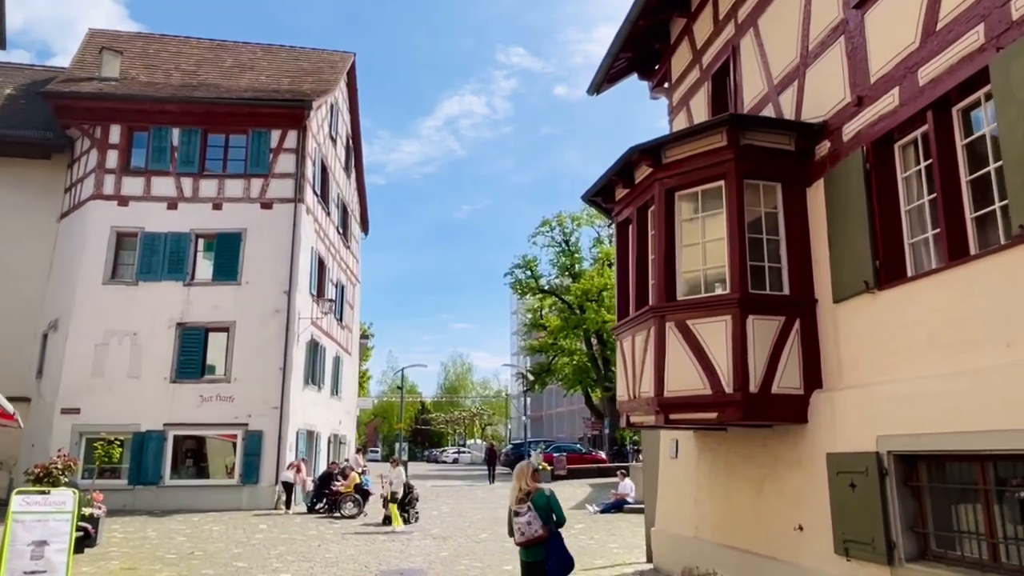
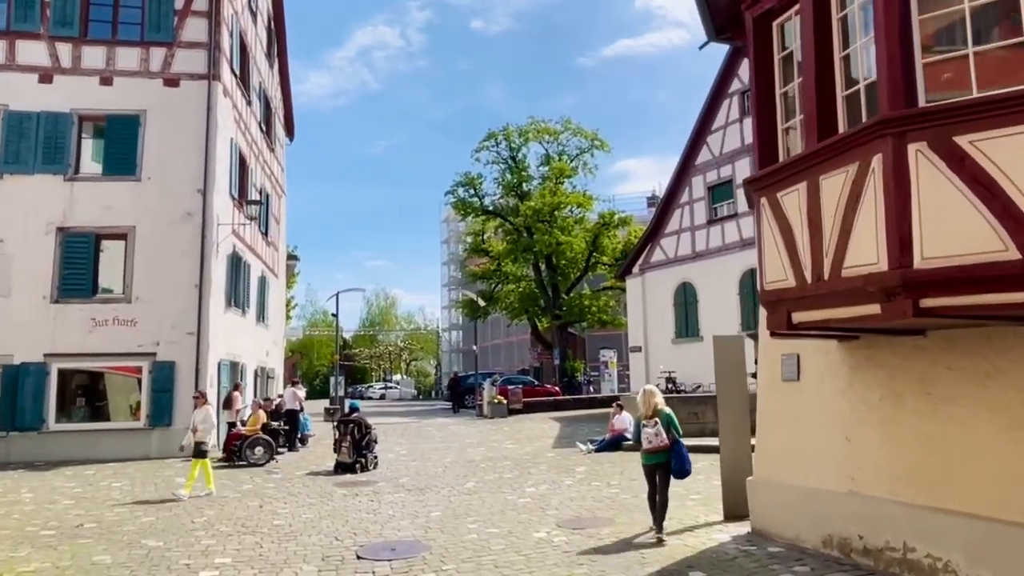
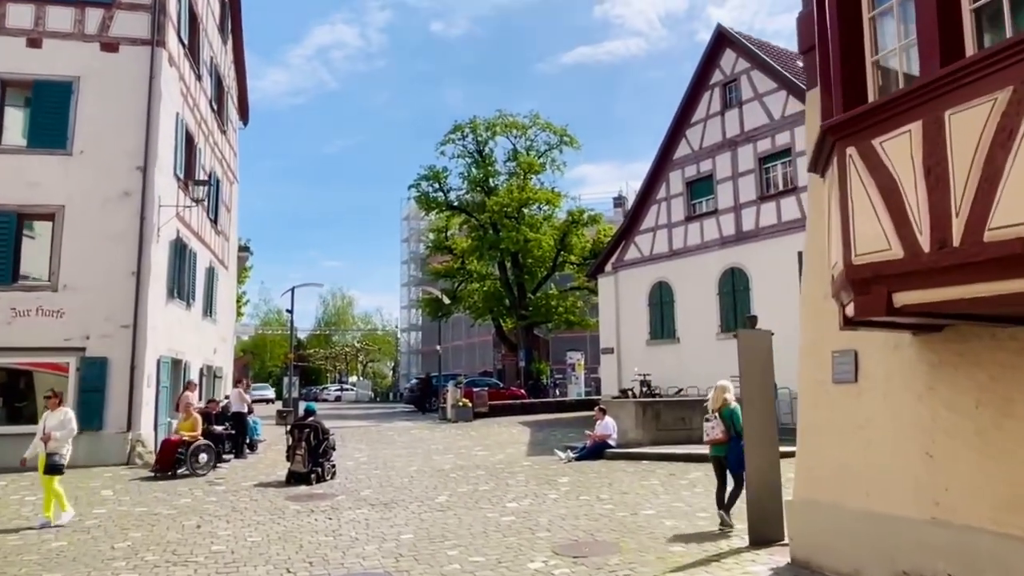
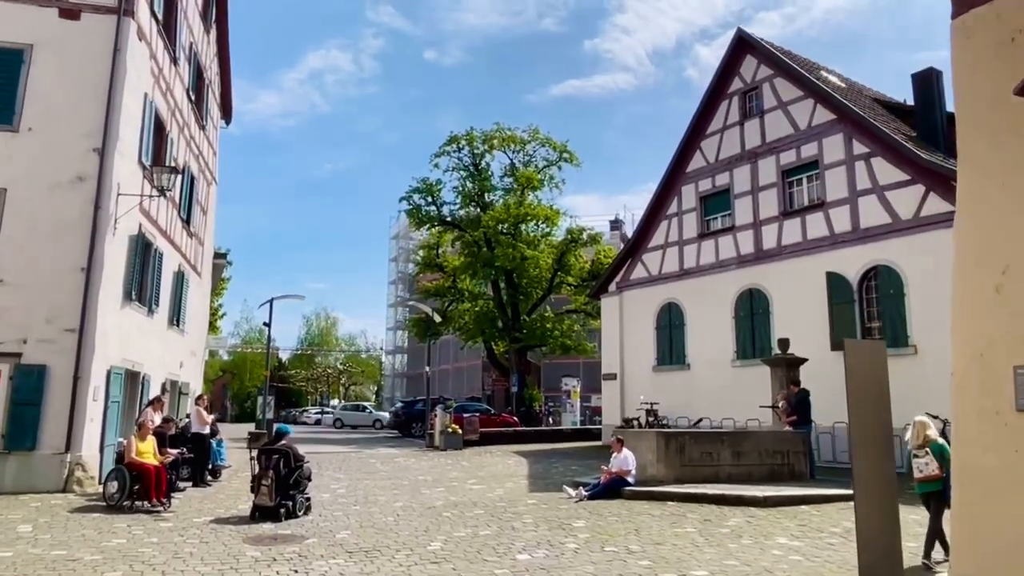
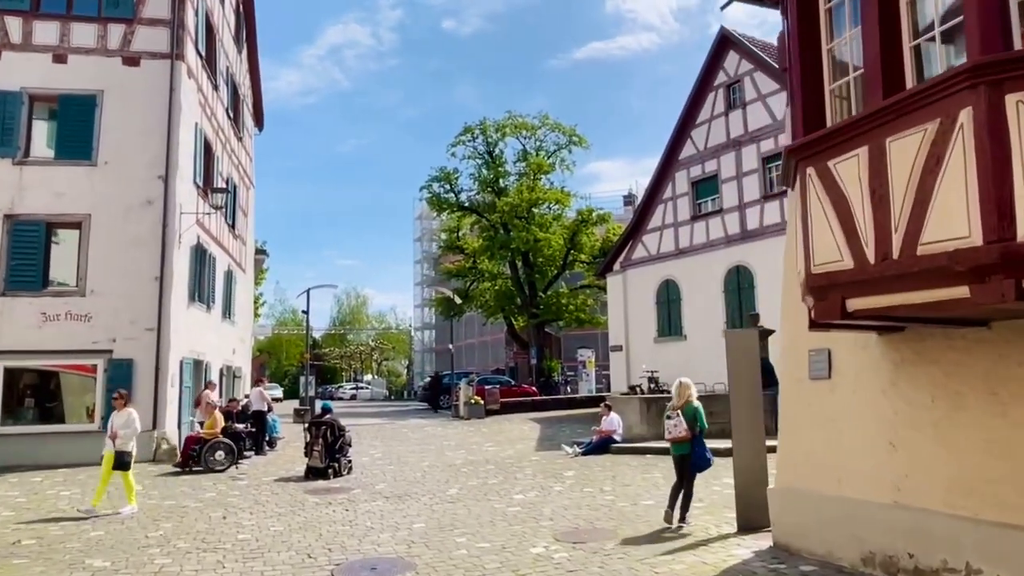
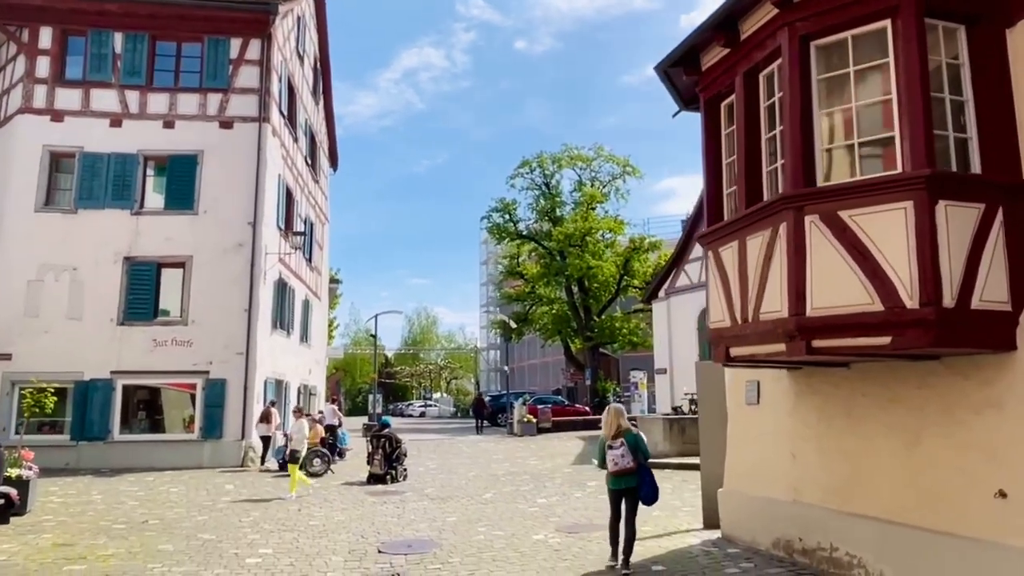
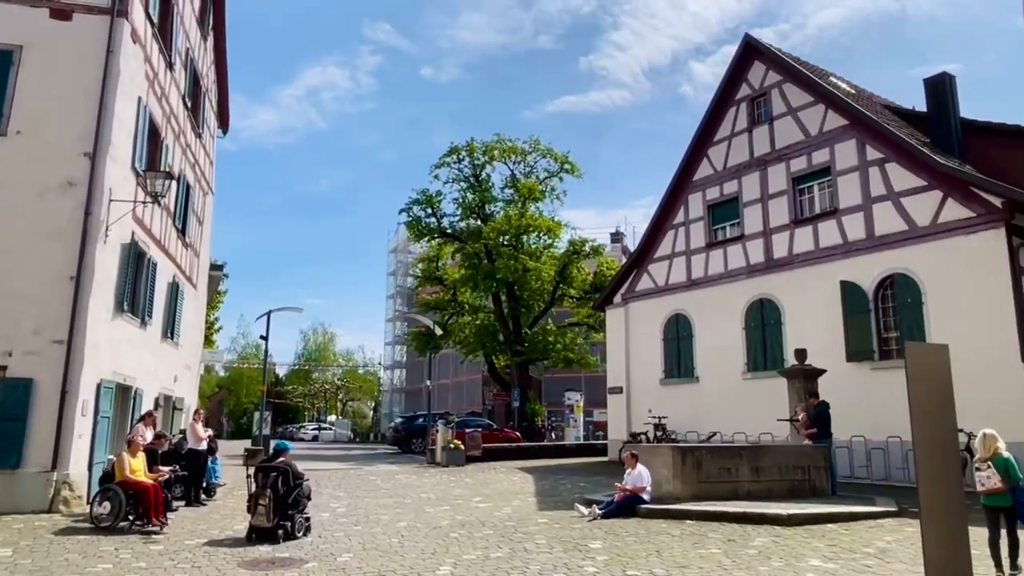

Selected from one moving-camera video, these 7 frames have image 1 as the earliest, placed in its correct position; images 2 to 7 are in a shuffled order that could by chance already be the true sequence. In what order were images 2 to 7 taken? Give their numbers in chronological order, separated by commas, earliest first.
6, 2, 5, 3, 4, 7
